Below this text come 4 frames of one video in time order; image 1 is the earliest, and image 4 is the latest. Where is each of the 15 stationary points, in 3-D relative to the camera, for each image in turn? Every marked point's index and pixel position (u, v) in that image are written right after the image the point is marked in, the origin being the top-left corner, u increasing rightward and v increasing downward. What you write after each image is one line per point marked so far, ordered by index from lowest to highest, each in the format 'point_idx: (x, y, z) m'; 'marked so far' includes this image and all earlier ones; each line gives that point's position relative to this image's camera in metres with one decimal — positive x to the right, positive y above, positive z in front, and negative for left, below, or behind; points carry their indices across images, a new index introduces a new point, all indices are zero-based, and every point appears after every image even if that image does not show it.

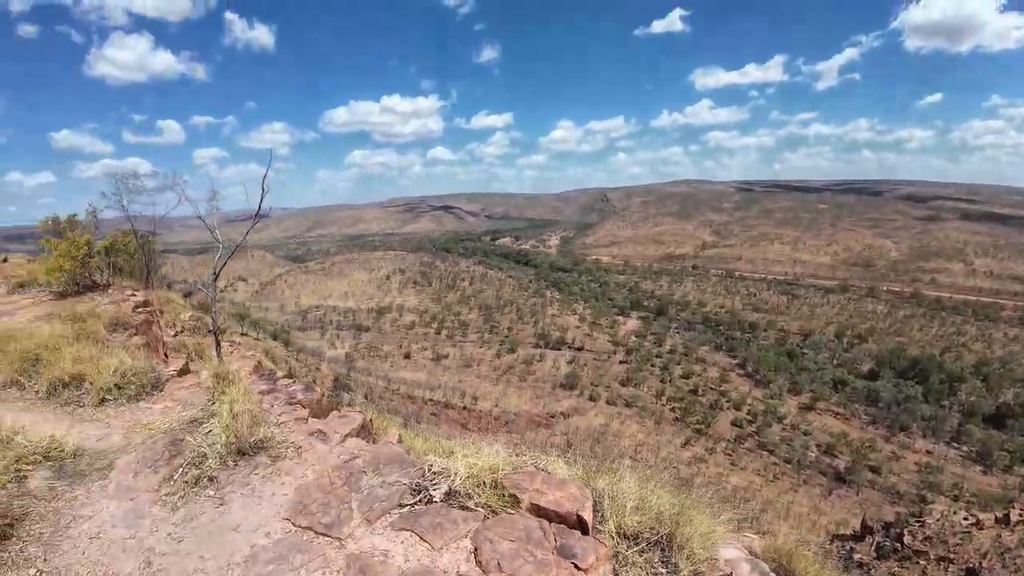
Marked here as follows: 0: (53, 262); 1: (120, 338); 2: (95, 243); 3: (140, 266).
0: (-6.2, +0.3, +7.6) m
1: (-3.7, -0.5, +5.4) m
2: (-6.5, +0.7, +8.9) m
3: (-7.4, +0.4, +11.4) m
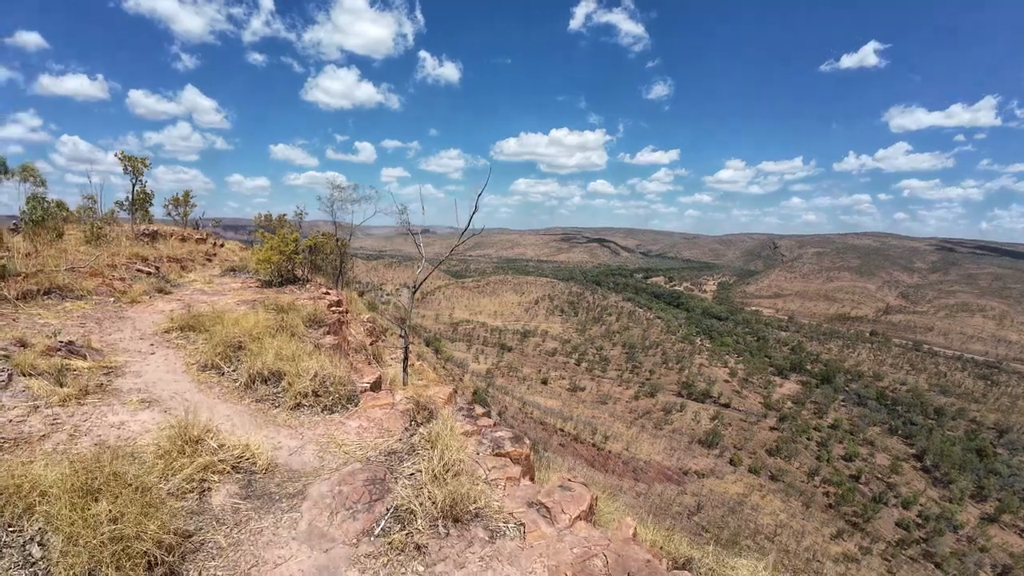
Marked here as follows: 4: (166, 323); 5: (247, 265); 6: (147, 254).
0: (-3.6, +0.5, +8.3) m
1: (-1.9, -0.5, +5.5) m
2: (-3.6, +0.8, +9.6) m
3: (-3.8, +0.5, +12.2) m
4: (-3.3, -0.3, +5.3) m
5: (-4.8, +0.4, +10.2) m
6: (-6.1, +0.6, +9.4) m
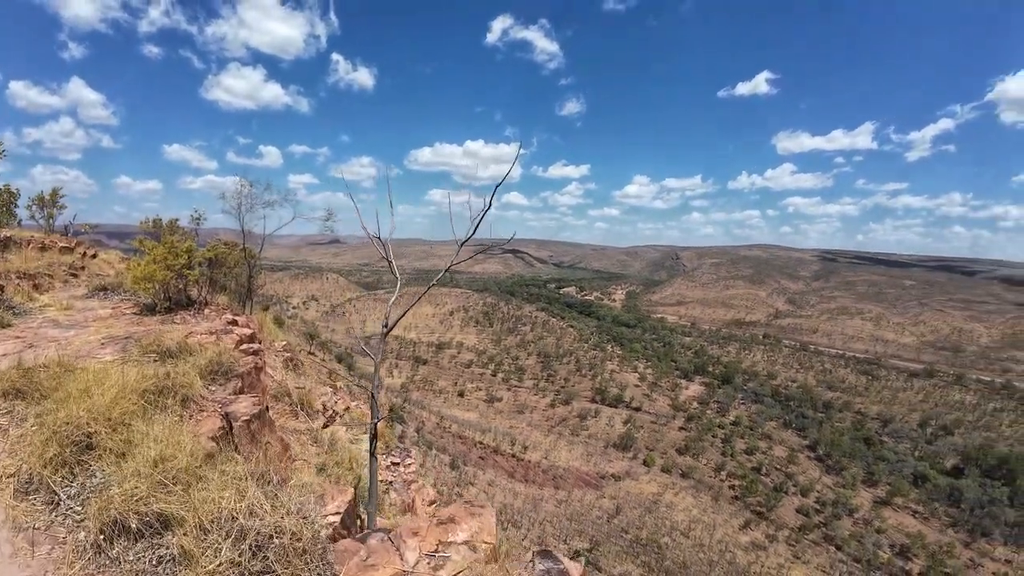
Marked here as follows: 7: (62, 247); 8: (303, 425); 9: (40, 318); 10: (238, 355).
0: (-4.1, +0.2, +6.3) m
1: (-1.9, -0.7, +3.8) m
2: (-4.2, +0.5, +7.6) m
3: (-4.9, +0.1, +10.2) m
4: (-3.3, -0.6, +3.5) m
5: (-5.5, 0.0, +8.1) m
6: (-6.7, +0.2, +7.1) m
7: (-8.6, +0.7, +10.8) m
8: (-1.8, -1.2, +5.0) m
9: (-4.7, -0.3, +5.6) m
10: (-2.2, -0.5, +4.5) m
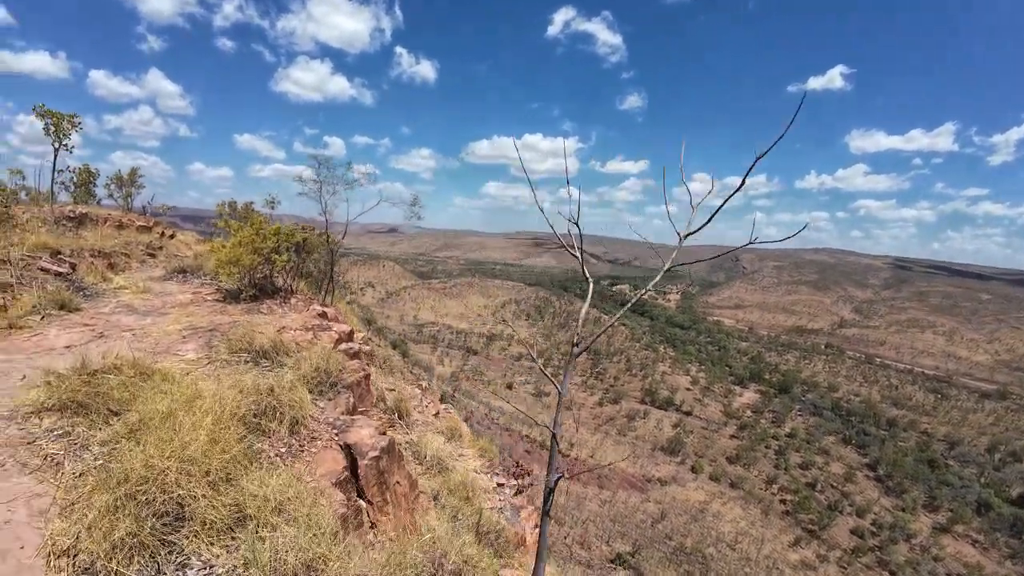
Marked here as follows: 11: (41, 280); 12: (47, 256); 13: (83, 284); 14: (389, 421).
0: (-2.9, +0.4, +5.7) m
1: (-1.0, -0.6, +3.1) m
2: (-2.9, +0.7, +7.1) m
3: (-3.3, +0.3, +9.7) m
4: (-2.4, -0.5, +2.9) m
5: (-4.1, +0.3, +7.6) m
6: (-5.4, +0.5, +6.8) m
7: (-6.9, +1.1, +10.6) m
8: (-0.8, -1.1, +4.3) m
9: (-3.5, -0.1, +5.1) m
10: (-1.2, -0.5, +3.8) m
11: (-4.3, +0.1, +5.2) m
12: (-5.1, +0.3, +6.2) m
13: (-4.3, 0.0, +5.7) m
14: (-0.9, -1.0, +4.4) m
